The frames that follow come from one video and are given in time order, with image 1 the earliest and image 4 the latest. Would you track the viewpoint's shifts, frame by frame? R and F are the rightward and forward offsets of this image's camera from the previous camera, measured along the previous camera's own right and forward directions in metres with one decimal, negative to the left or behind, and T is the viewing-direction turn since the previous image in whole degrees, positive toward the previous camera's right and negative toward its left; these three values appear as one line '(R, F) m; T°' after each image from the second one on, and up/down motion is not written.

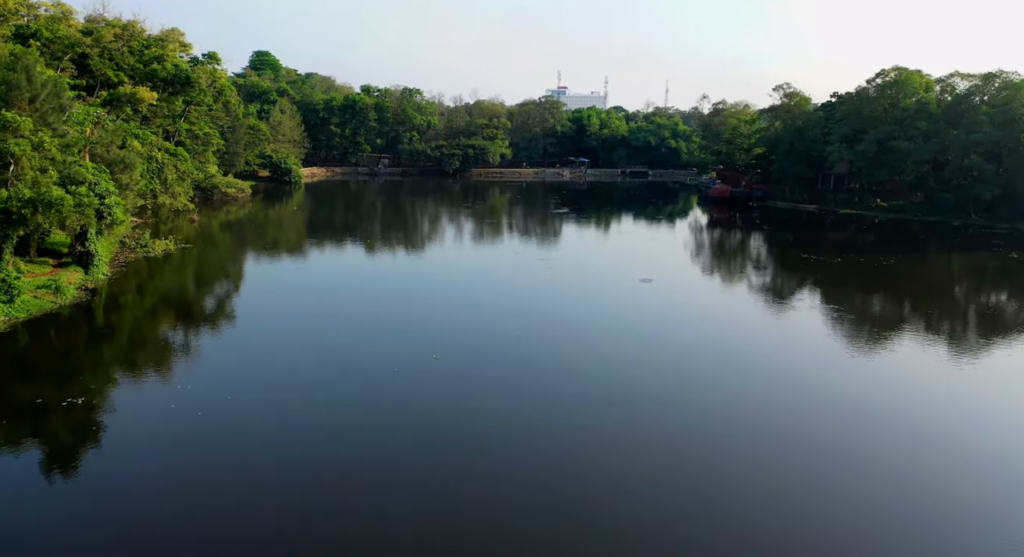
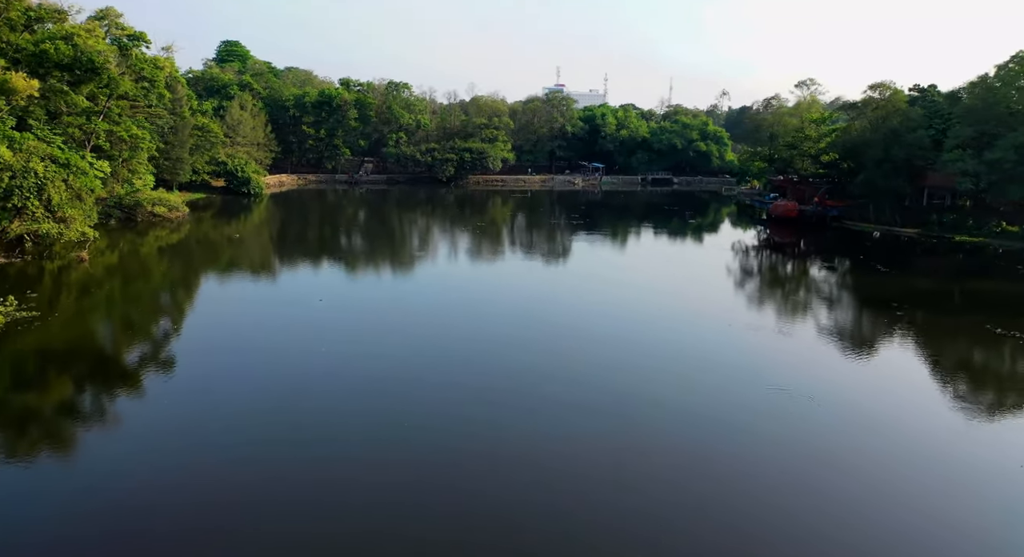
(-0.4, +5.7) m; 0°
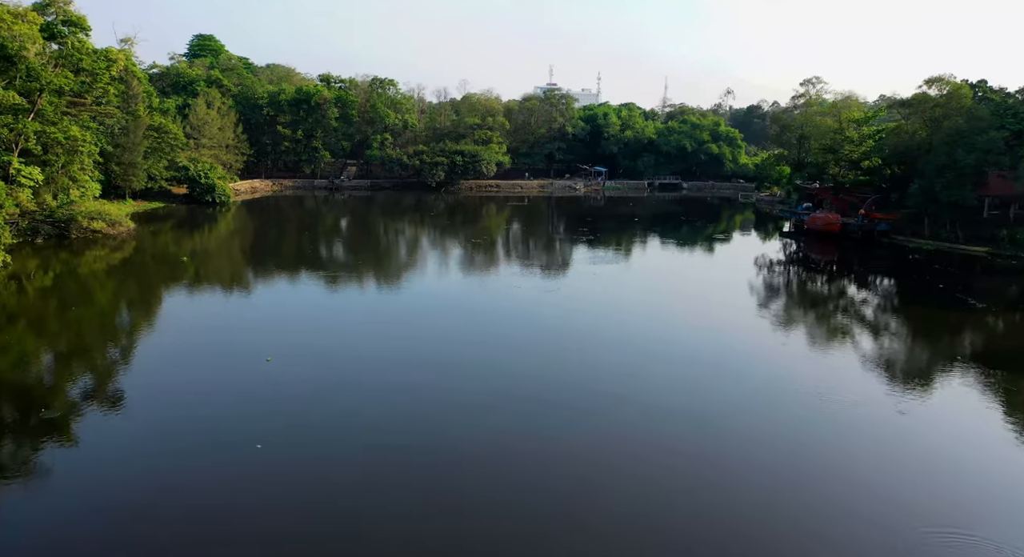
(-0.2, +2.9) m; +1°
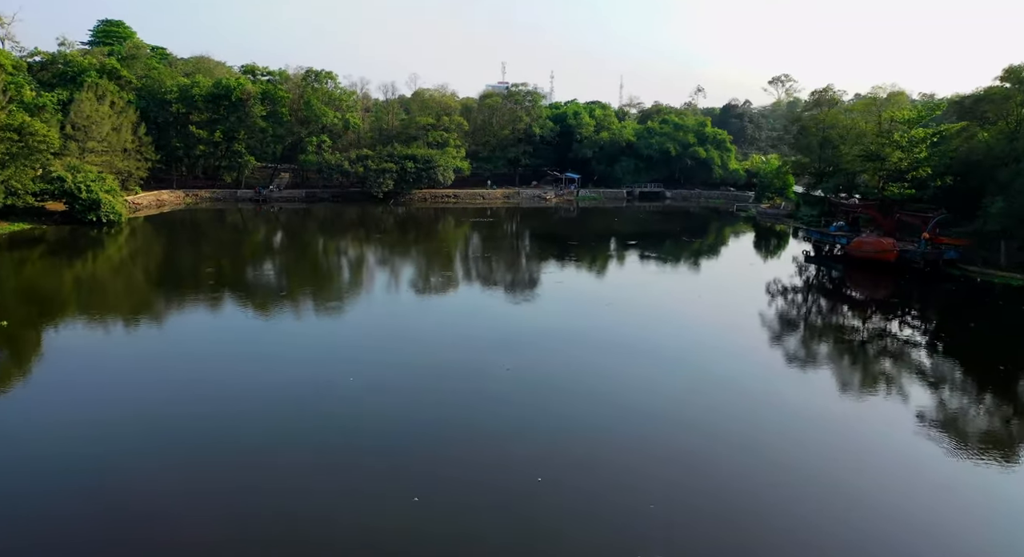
(-0.3, +4.4) m; +3°
